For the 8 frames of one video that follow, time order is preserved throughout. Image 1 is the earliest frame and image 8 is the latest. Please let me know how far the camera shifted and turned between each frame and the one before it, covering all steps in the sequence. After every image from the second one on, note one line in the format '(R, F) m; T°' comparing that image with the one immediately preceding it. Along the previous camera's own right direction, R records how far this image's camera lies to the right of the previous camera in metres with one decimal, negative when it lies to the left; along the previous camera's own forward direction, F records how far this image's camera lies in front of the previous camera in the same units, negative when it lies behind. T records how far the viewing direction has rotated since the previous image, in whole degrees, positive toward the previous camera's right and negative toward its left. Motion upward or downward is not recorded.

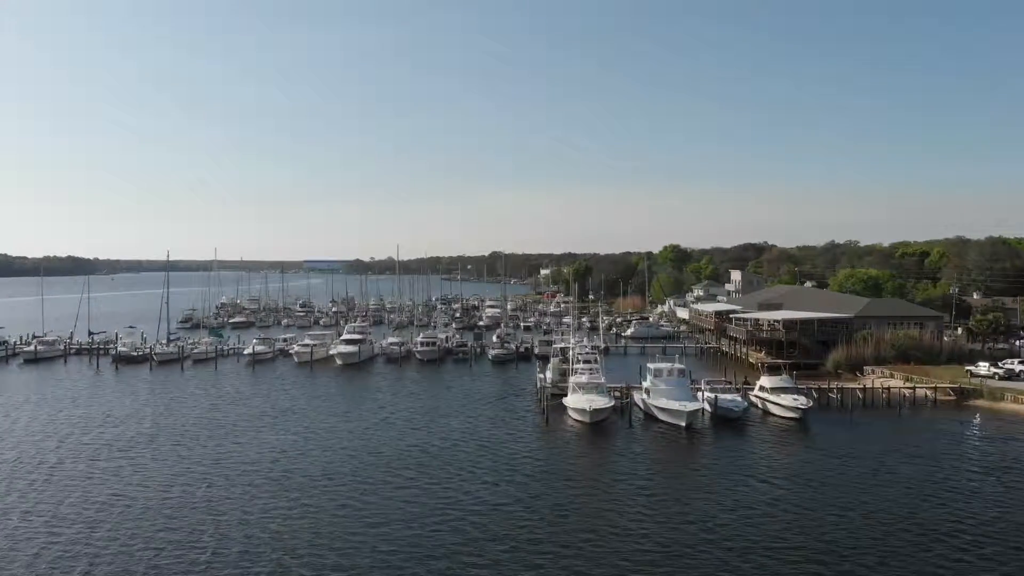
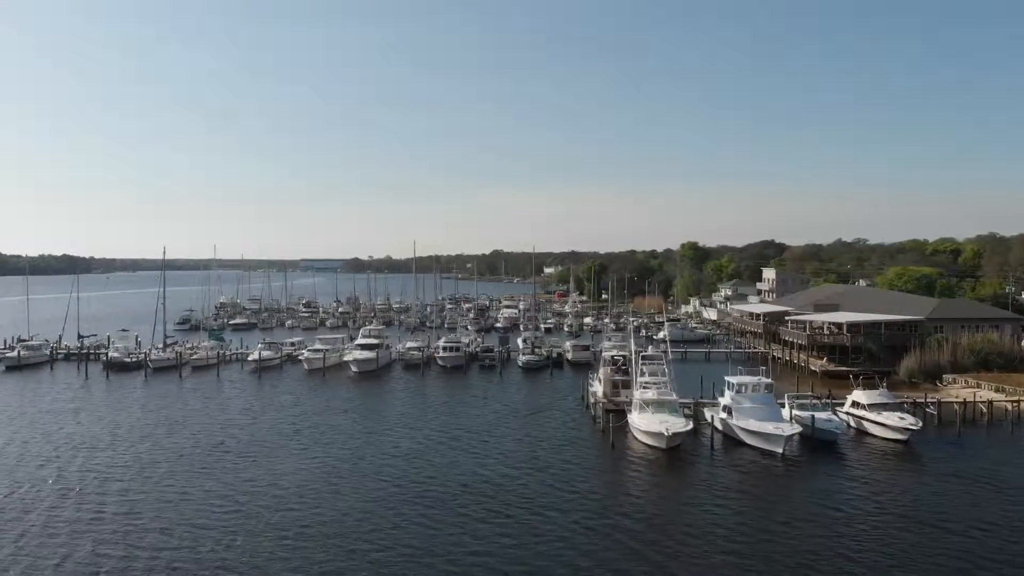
(-2.8, +6.0) m; 0°
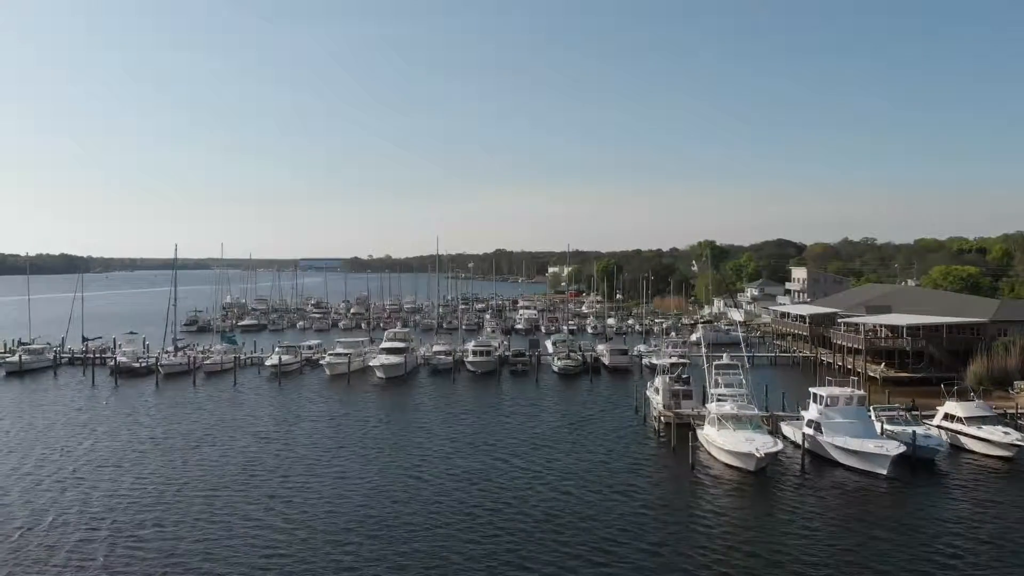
(-2.8, +3.5) m; 0°
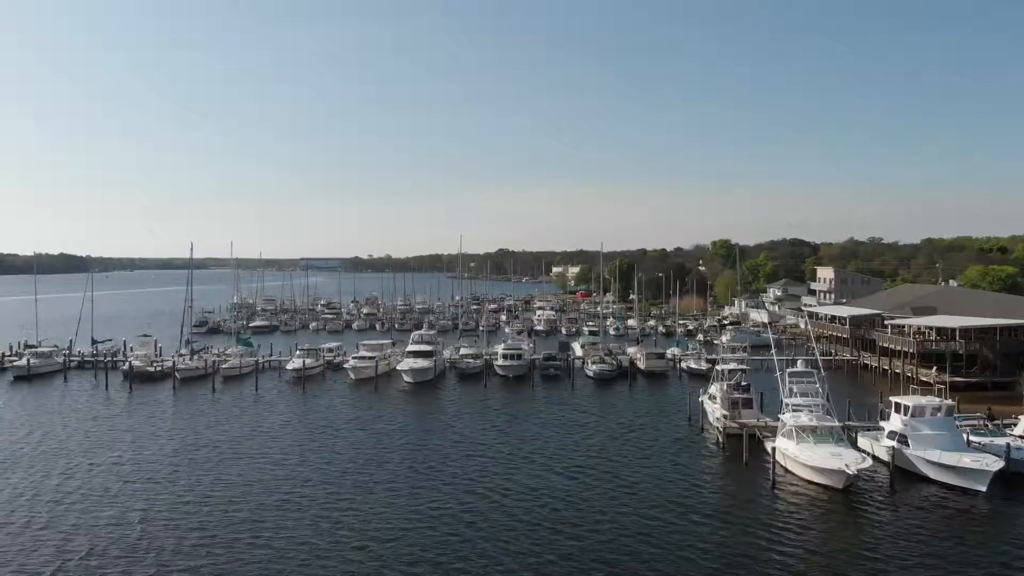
(-2.4, +2.4) m; 0°
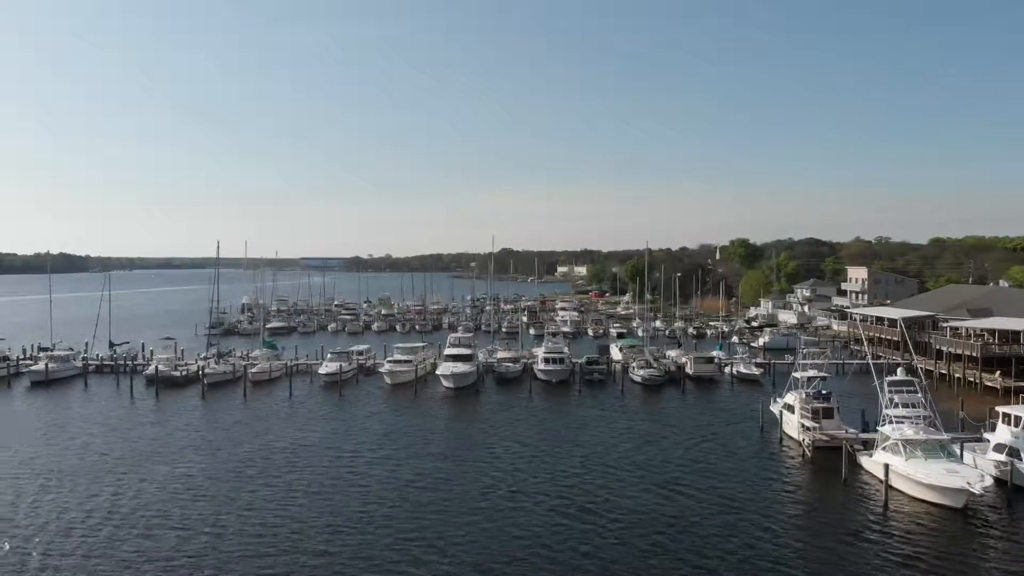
(-3.0, +2.2) m; 0°
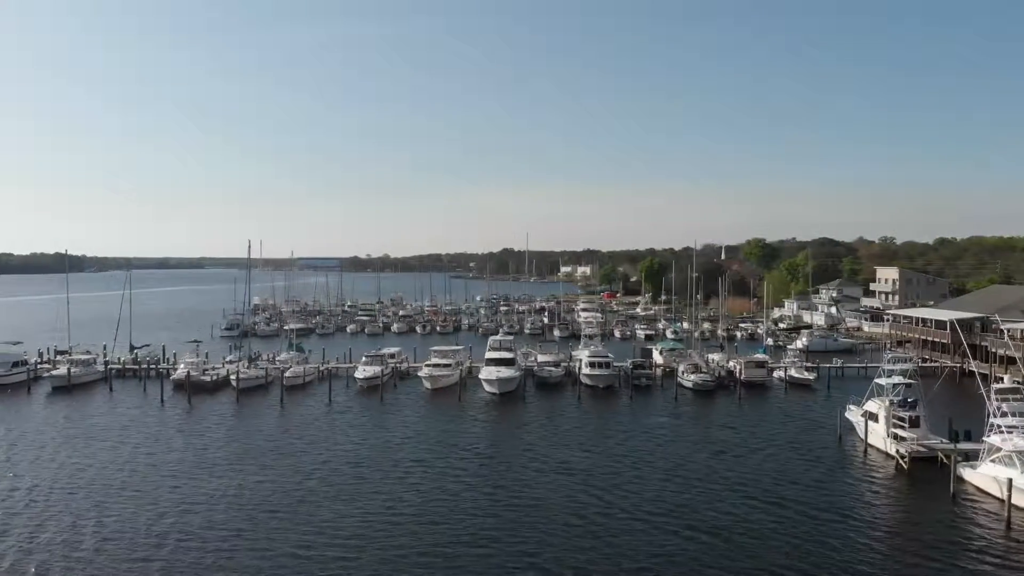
(-3.2, +1.8) m; 0°
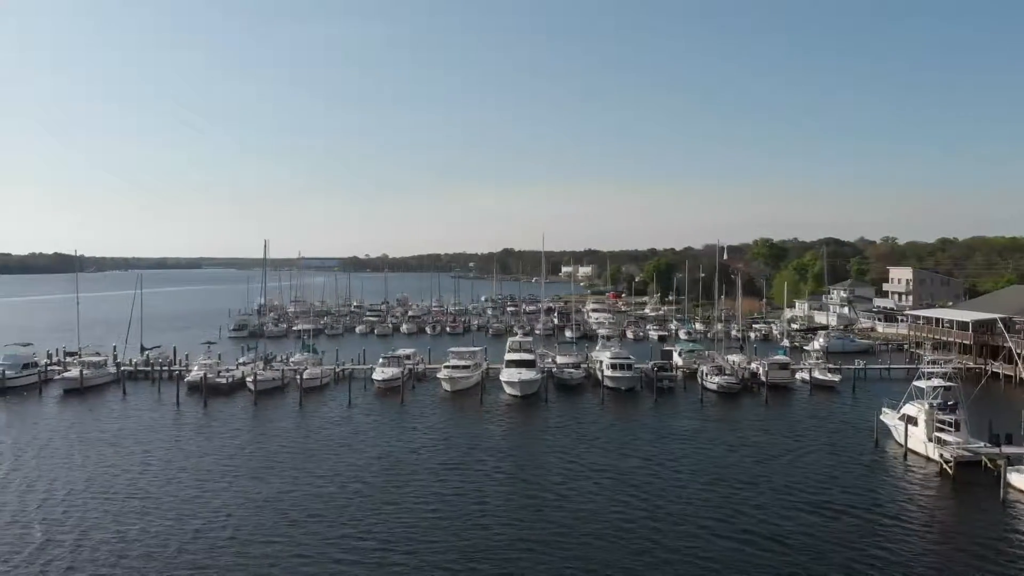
(-1.5, +0.7) m; 0°
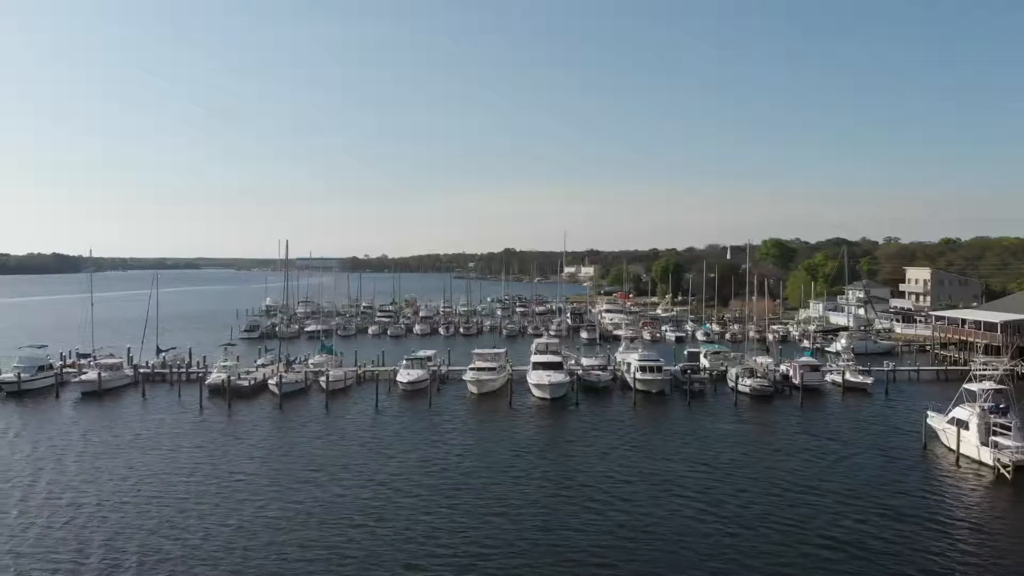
(-1.9, +0.8) m; 0°
